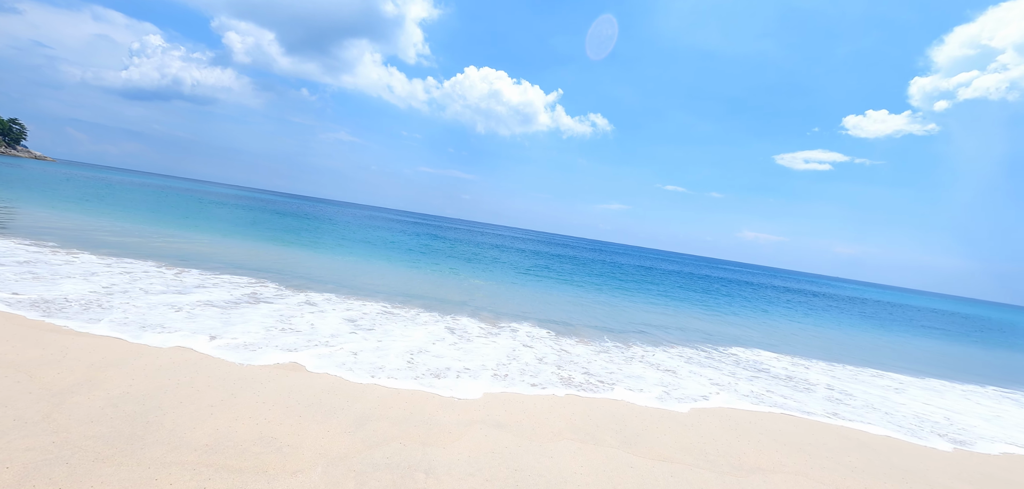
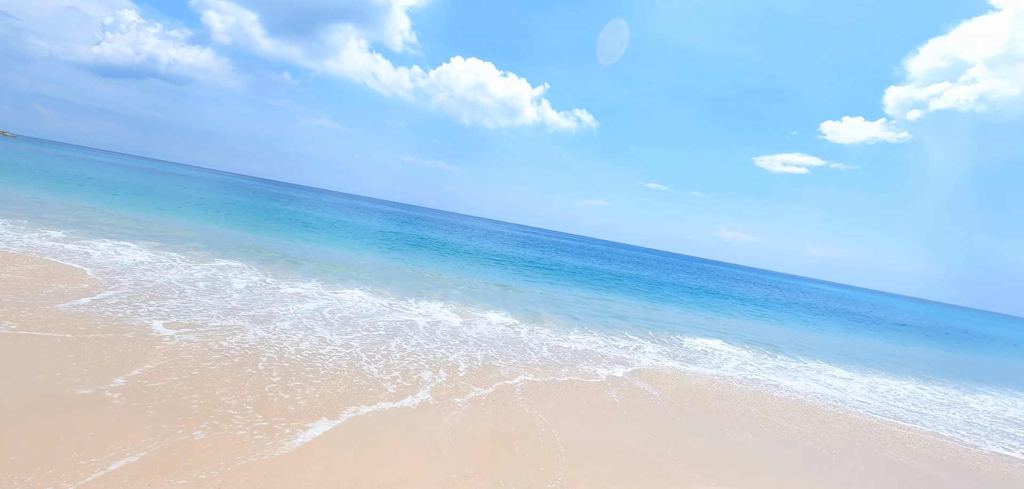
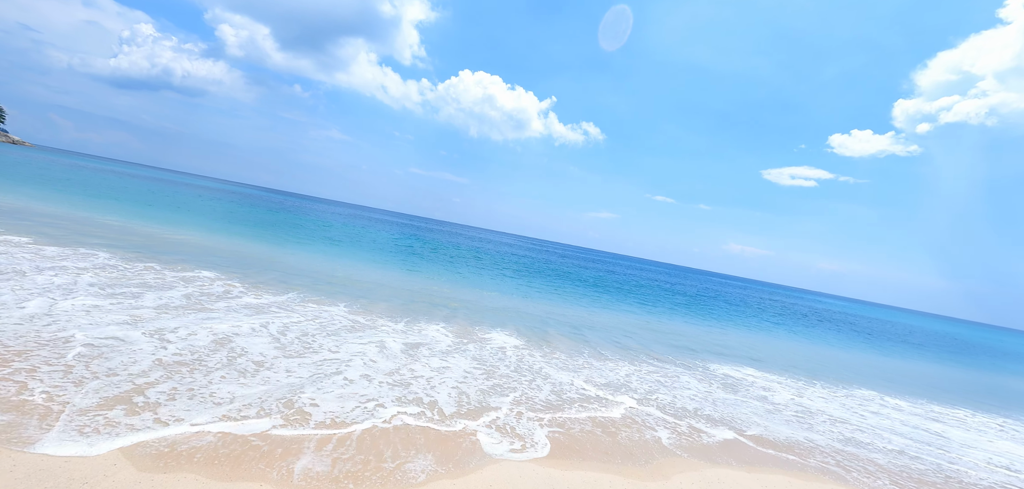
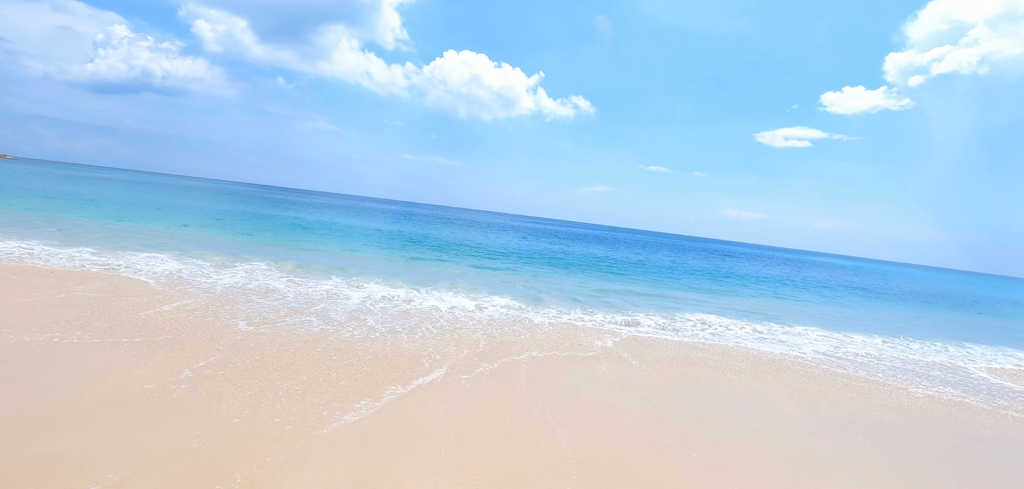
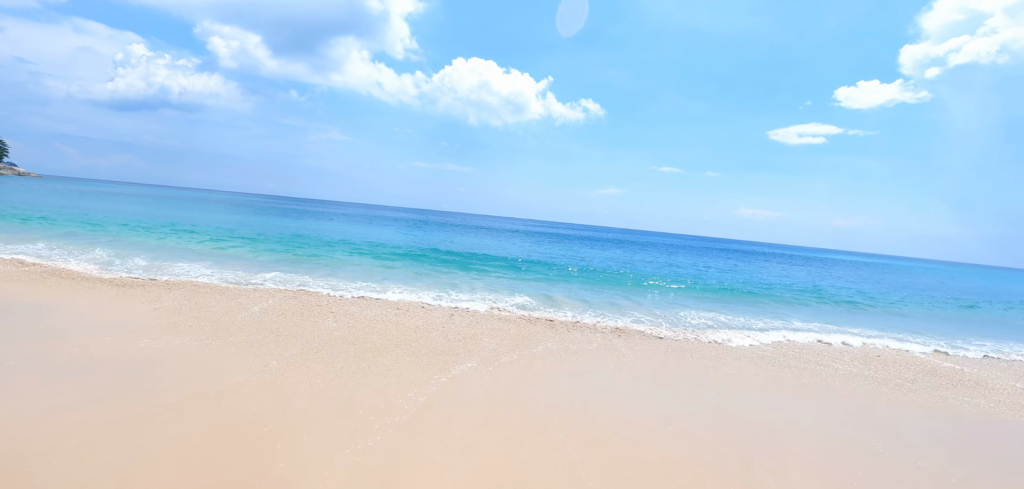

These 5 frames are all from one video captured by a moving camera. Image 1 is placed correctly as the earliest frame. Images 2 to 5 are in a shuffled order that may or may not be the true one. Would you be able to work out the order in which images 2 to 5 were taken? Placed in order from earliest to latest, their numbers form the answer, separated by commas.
3, 2, 4, 5
